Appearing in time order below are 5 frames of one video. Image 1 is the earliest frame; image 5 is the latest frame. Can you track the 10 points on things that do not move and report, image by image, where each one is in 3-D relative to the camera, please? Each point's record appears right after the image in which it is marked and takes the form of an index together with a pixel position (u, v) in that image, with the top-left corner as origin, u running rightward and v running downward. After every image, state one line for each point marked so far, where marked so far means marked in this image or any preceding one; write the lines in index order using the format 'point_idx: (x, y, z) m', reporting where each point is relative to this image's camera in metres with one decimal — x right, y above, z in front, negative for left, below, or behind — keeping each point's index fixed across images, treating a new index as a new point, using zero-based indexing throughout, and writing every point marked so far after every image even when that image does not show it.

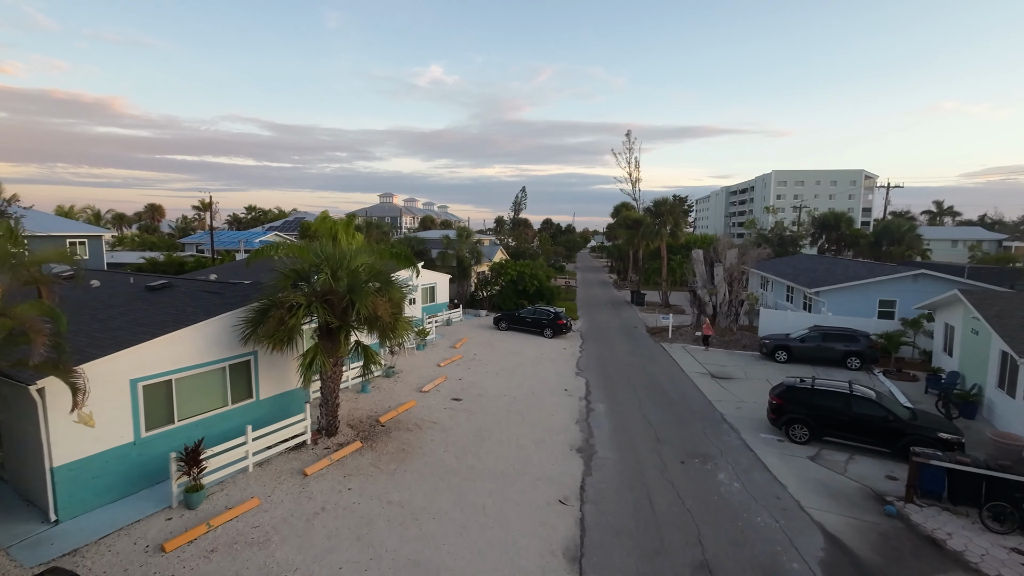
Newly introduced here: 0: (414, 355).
0: (-3.9, -2.7, +19.5) m
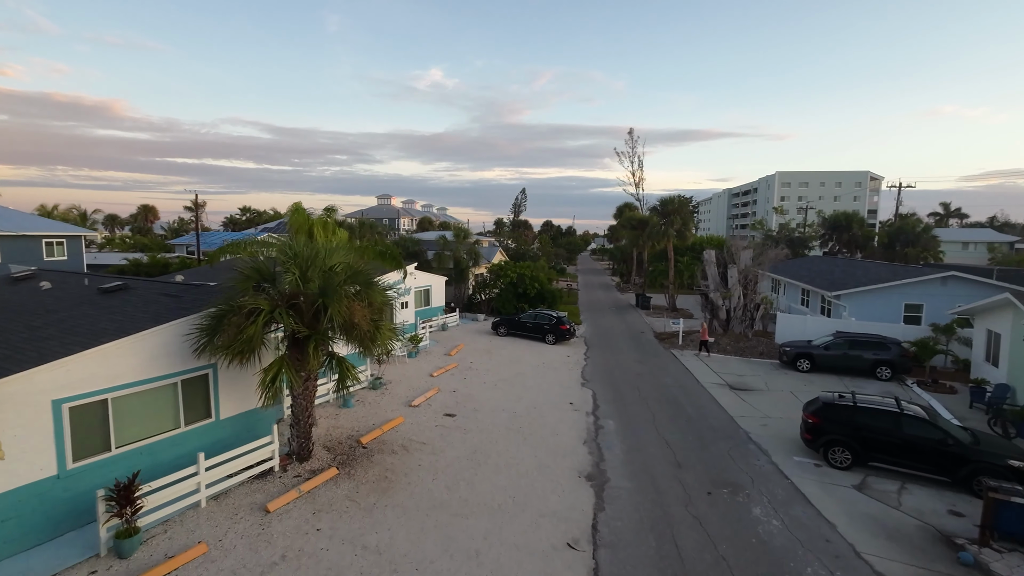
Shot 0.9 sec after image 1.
0: (-3.9, -2.8, +17.9) m
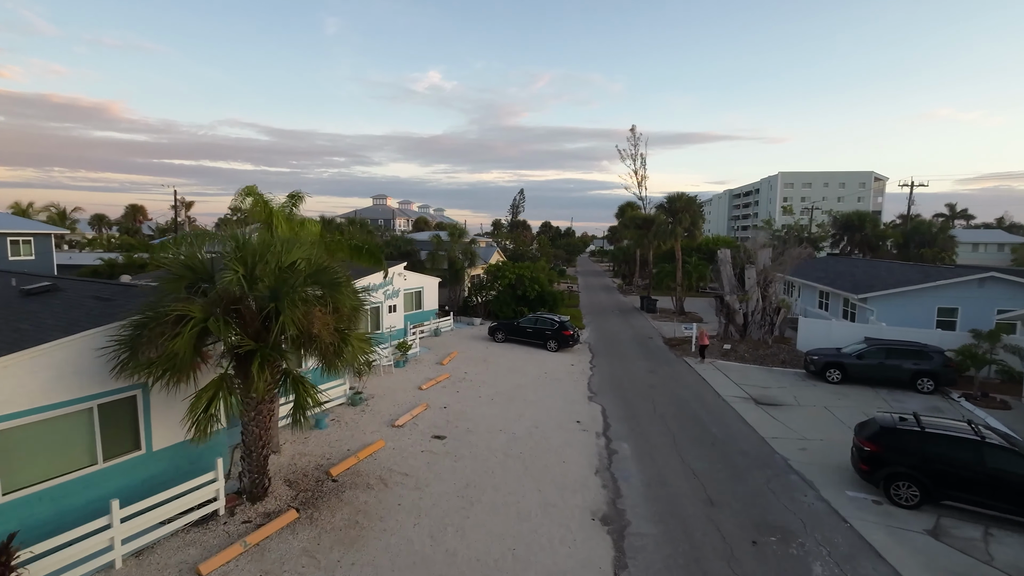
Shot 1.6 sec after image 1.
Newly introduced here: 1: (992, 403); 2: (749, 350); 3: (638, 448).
0: (-4.0, -2.9, +16.1) m
1: (+14.1, -3.4, +14.3) m
2: (+9.7, -2.5, +20.0) m
3: (+3.0, -3.8, +11.5) m
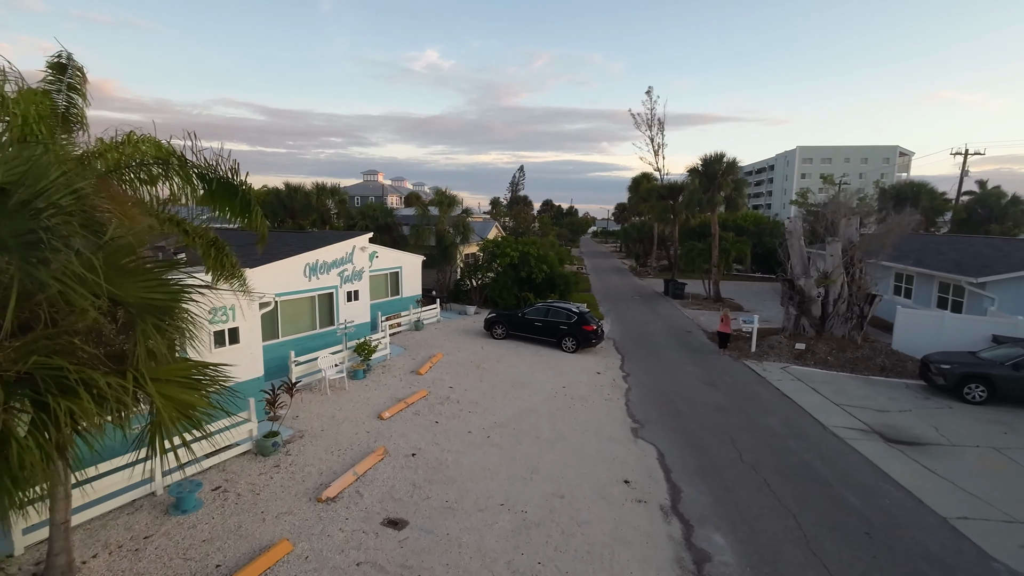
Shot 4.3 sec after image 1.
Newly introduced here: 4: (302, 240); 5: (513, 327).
0: (-3.8, -2.4, +11.1) m
1: (+14.2, -3.0, +9.4) m
2: (+9.8, -1.9, +15.0) m
3: (+3.1, -3.5, +6.6) m
4: (-6.0, +1.4, +13.9) m
5: (0.0, -1.3, +16.4) m
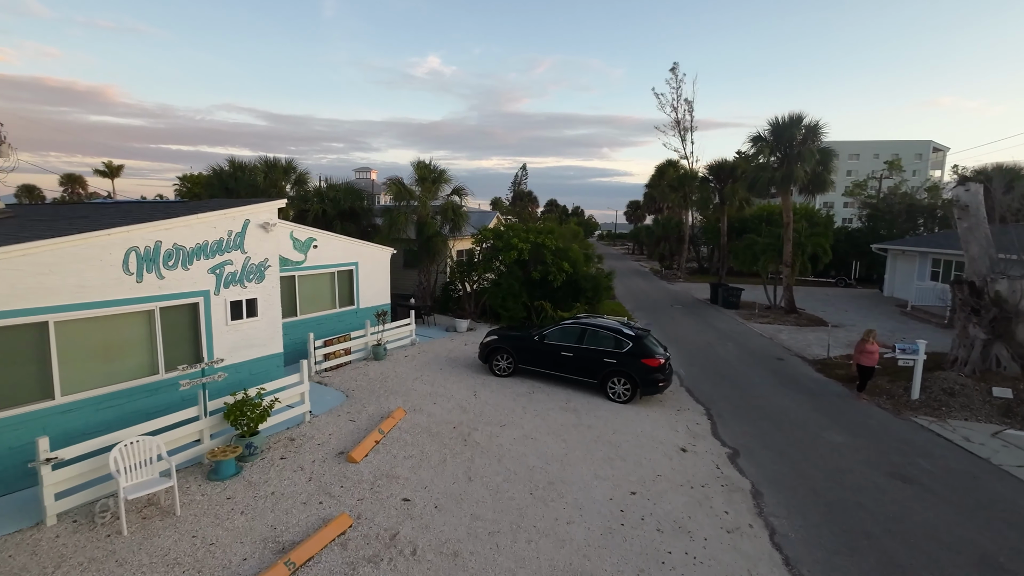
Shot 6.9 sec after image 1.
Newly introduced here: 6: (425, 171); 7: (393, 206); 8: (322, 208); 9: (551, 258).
0: (-3.6, -2.5, +5.0) m
1: (+14.5, -3.1, +3.3) m
2: (+10.0, -2.1, +8.9) m
3: (+3.3, -3.5, +0.4) m
4: (-5.8, +1.2, +7.9) m
5: (+0.3, -1.4, +10.3) m
6: (-3.1, +4.2, +17.7) m
7: (-4.1, +2.9, +17.2) m
8: (-7.3, +3.1, +18.7) m
9: (+1.3, +1.0, +16.0) m
